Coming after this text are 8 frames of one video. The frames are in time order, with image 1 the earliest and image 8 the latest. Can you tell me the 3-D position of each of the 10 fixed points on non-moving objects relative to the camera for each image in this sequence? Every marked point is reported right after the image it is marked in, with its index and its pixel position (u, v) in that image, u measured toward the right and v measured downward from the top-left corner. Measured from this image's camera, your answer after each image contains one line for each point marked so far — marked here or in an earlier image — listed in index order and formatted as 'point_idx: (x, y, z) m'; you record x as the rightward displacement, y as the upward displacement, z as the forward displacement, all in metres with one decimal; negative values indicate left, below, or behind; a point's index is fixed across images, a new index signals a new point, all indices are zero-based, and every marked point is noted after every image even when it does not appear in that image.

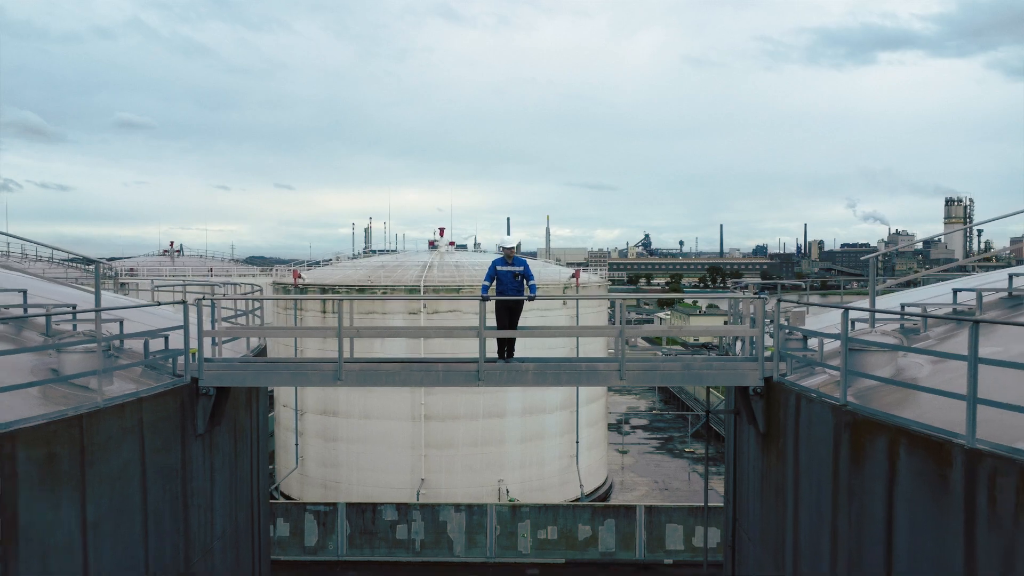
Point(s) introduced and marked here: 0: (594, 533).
0: (+2.1, -6.3, +17.1) m
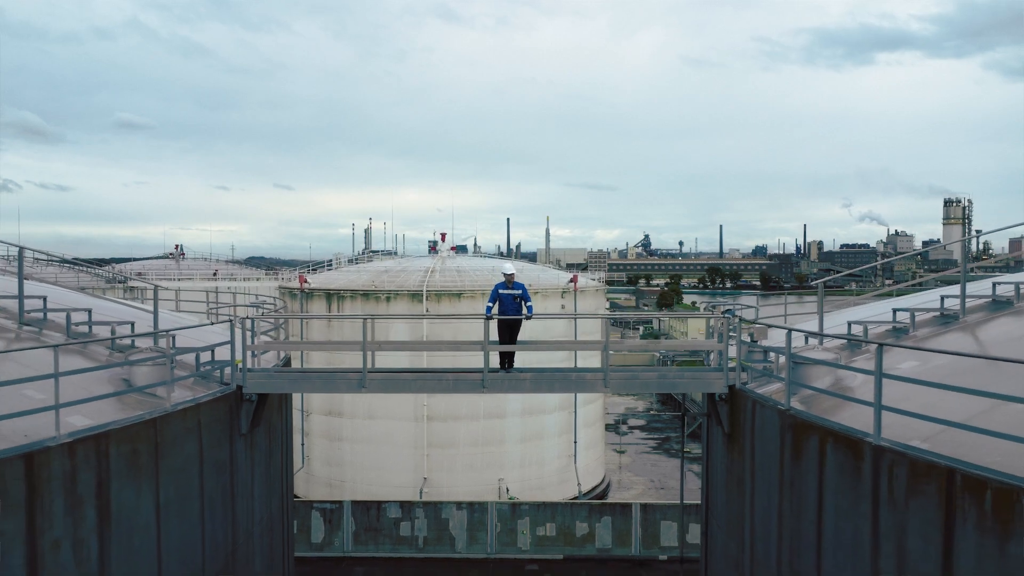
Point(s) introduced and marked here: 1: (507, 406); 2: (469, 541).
0: (+2.1, -6.4, +17.7) m
1: (-0.1, -3.5, +19.5) m
2: (-1.1, -6.8, +17.8) m
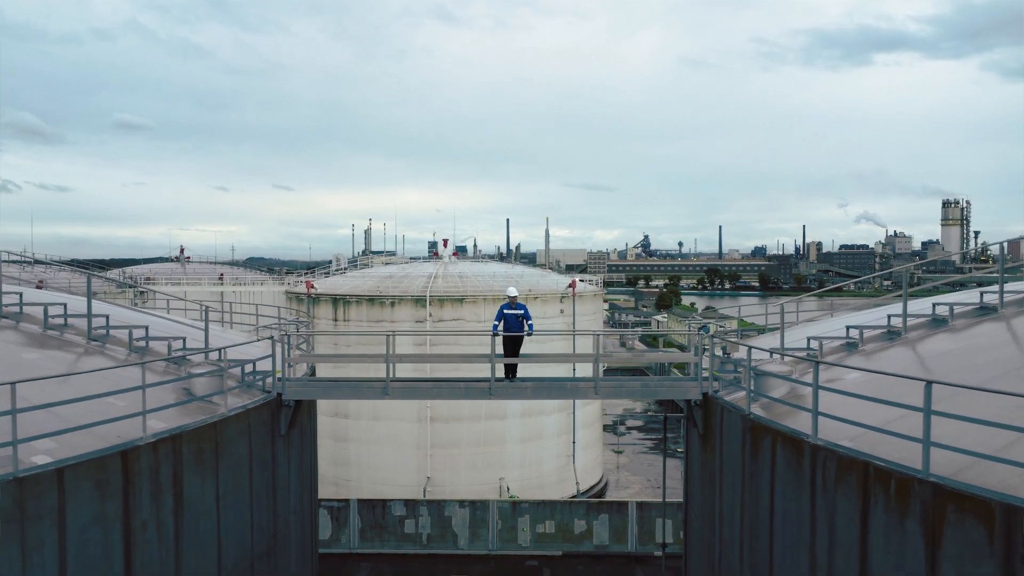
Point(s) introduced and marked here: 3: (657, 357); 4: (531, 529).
0: (+2.1, -6.6, +18.3) m
1: (-0.1, -3.6, +20.2) m
2: (-1.1, -7.0, +18.5) m
3: (+2.2, -1.0, +9.9) m
4: (+0.5, -6.7, +18.4) m
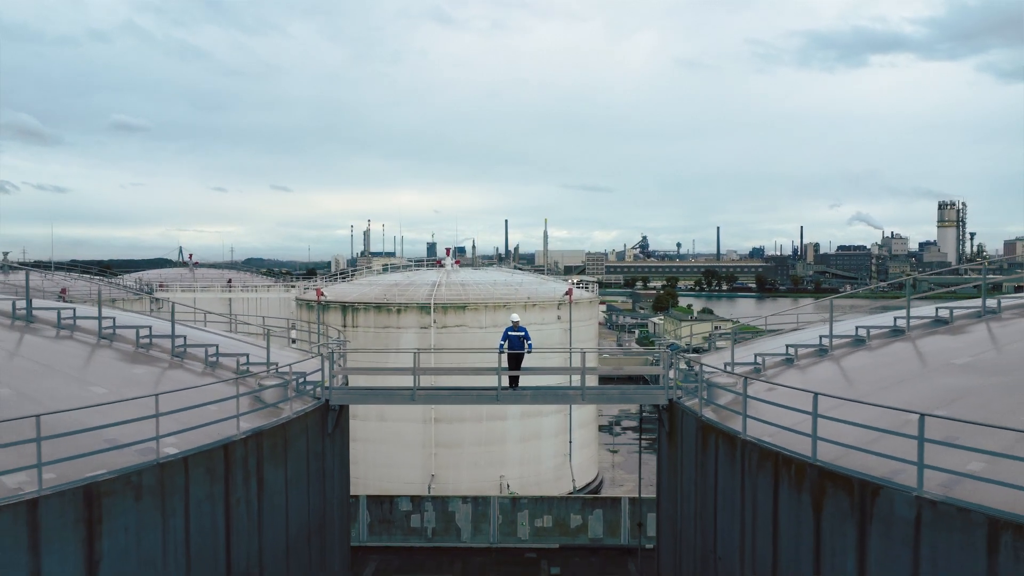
0: (+2.1, -6.9, +19.5) m
1: (-0.1, -3.9, +21.4) m
2: (-1.1, -7.2, +19.7) m
3: (+2.2, -1.3, +11.1) m
4: (+0.5, -6.9, +19.6) m
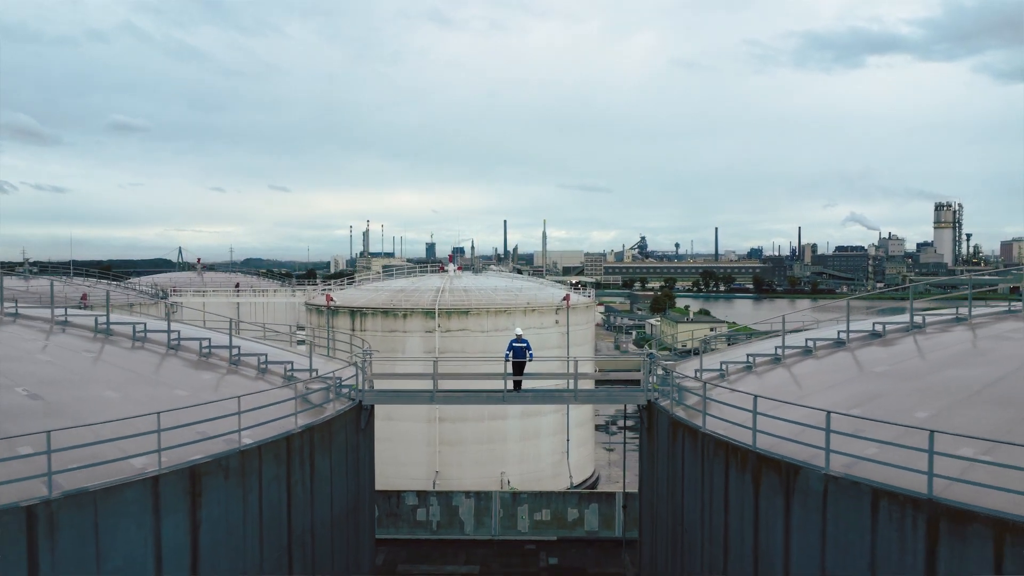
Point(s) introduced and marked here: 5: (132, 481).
0: (+2.1, -7.1, +20.7) m
1: (-0.1, -4.1, +22.6) m
2: (-1.1, -7.4, +20.8) m
3: (+2.2, -1.5, +12.3) m
4: (+0.5, -7.1, +20.7) m
5: (-2.7, -1.4, +5.0) m
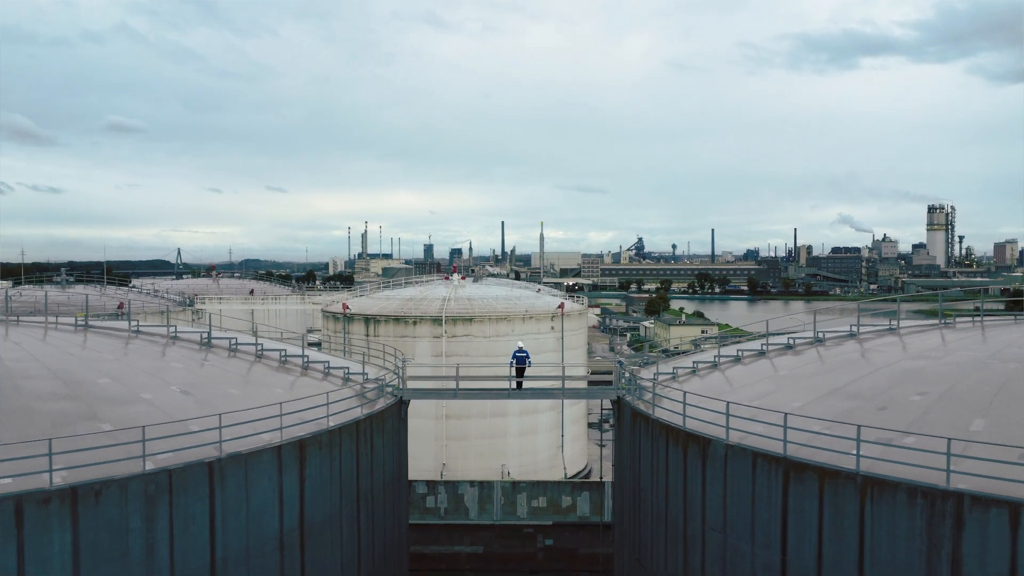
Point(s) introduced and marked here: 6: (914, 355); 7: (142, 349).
0: (+2.1, -7.4, +23.1) m
1: (-0.1, -4.5, +25.0) m
2: (-1.1, -7.8, +23.2) m
3: (+2.2, -1.9, +14.7) m
4: (+0.5, -7.5, +23.1) m
5: (-2.6, -1.7, +7.4) m
6: (+5.5, -0.8, +9.0) m
7: (-5.4, -0.9, +9.8) m
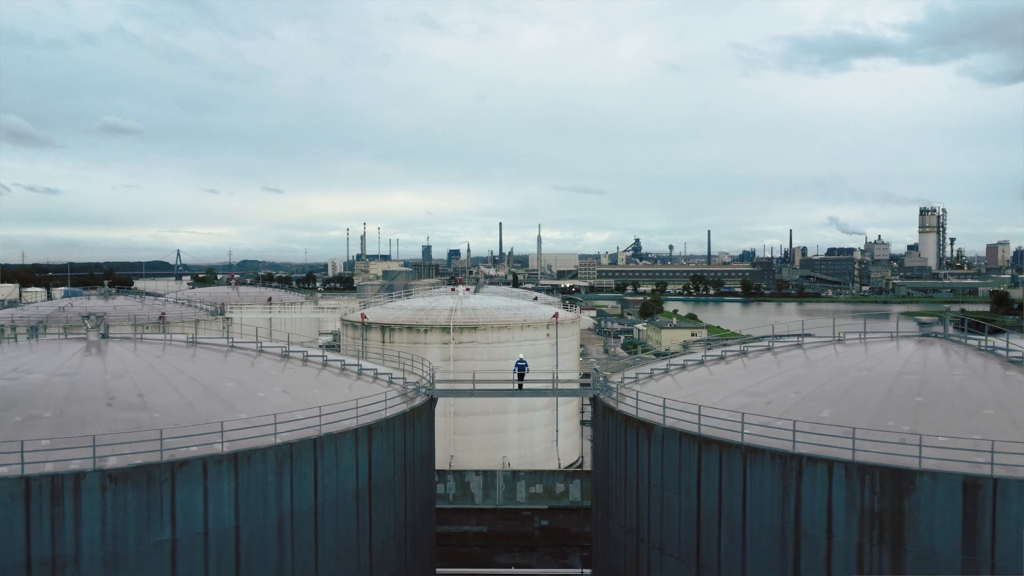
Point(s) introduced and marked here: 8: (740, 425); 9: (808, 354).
0: (+2.2, -7.9, +26.4) m
1: (-0.1, -5.0, +28.2) m
2: (-1.1, -8.3, +26.5) m
3: (+2.3, -2.4, +18.0) m
4: (+0.5, -8.0, +26.4) m
5: (-2.5, -2.2, +10.6) m
6: (+5.6, -1.3, +12.3) m
7: (-5.4, -1.4, +13.1) m
8: (+3.4, -2.0, +9.9) m
9: (+5.7, -1.3, +12.8) m
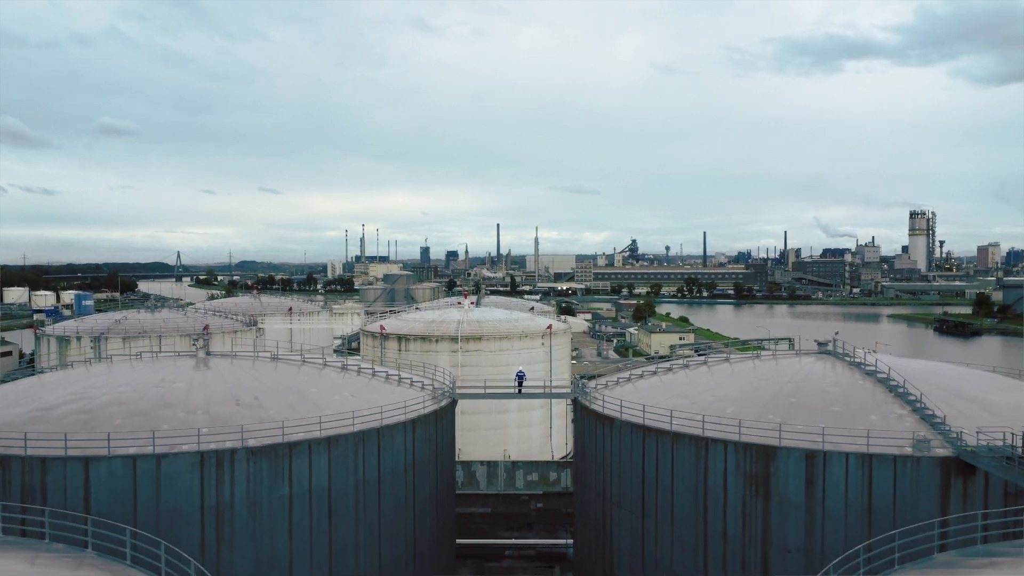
0: (+2.2, -8.7, +30.8) m
1: (-0.1, -5.8, +32.7) m
2: (-1.1, -9.1, +30.9) m
3: (+2.3, -3.1, +22.4) m
4: (+0.5, -8.8, +30.8) m
5: (-2.5, -3.0, +15.0) m
6: (+5.6, -2.1, +16.8) m
7: (-5.3, -2.2, +17.5) m
8: (+3.4, -2.8, +14.3) m
9: (+5.7, -2.1, +17.3) m
